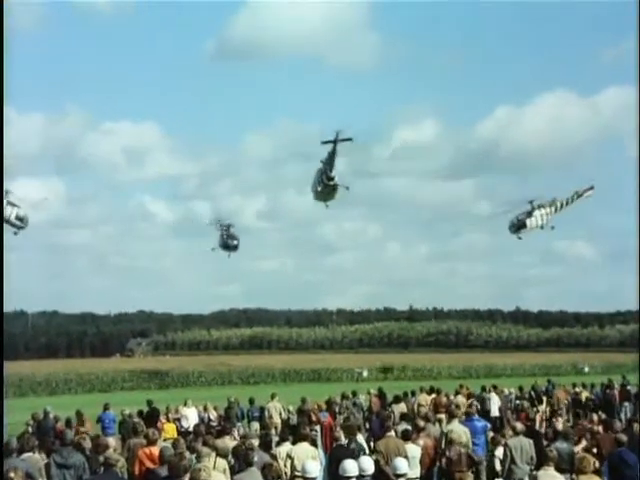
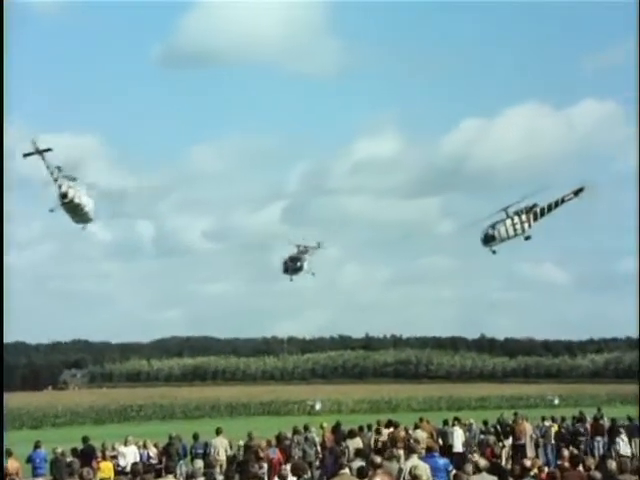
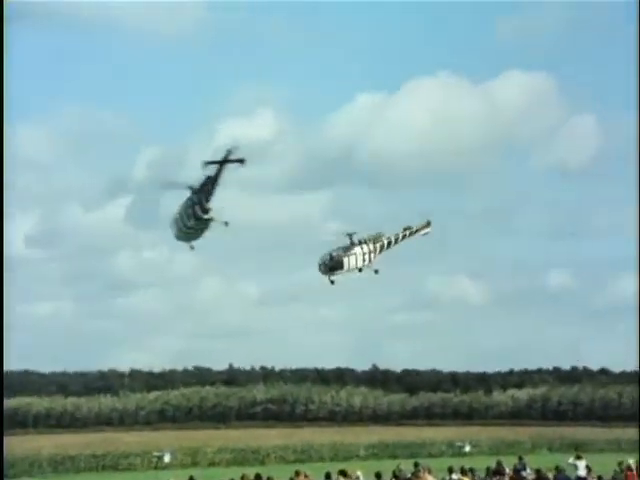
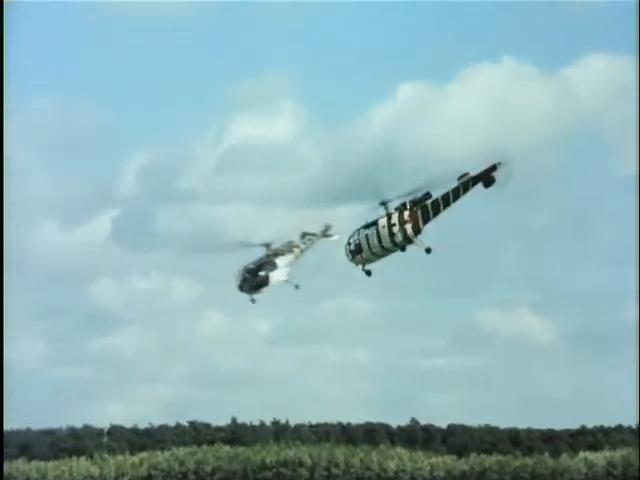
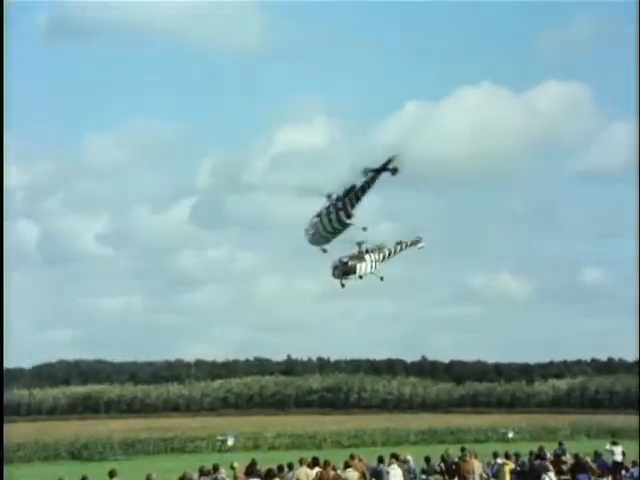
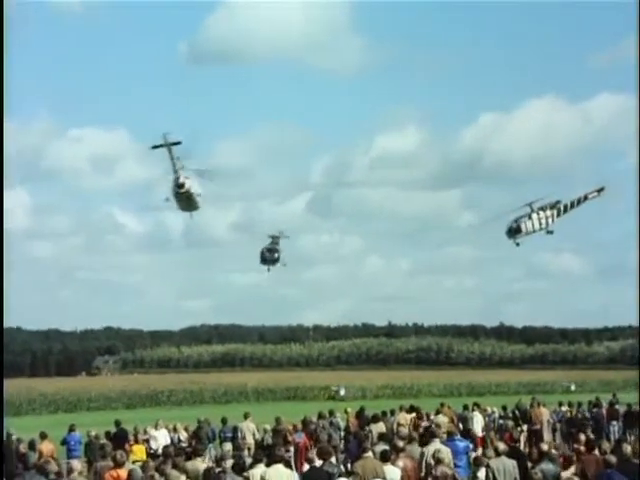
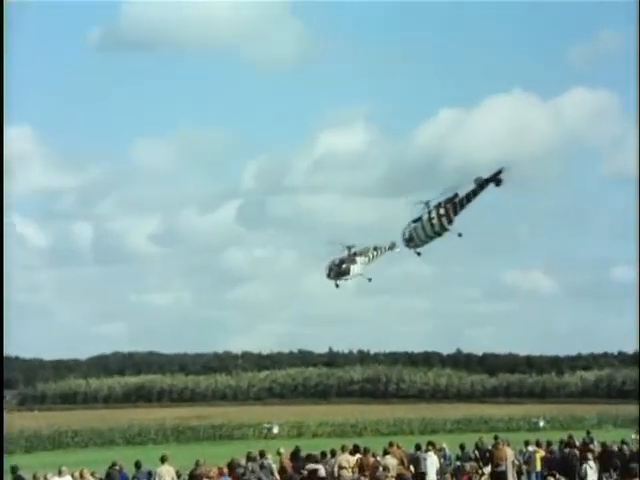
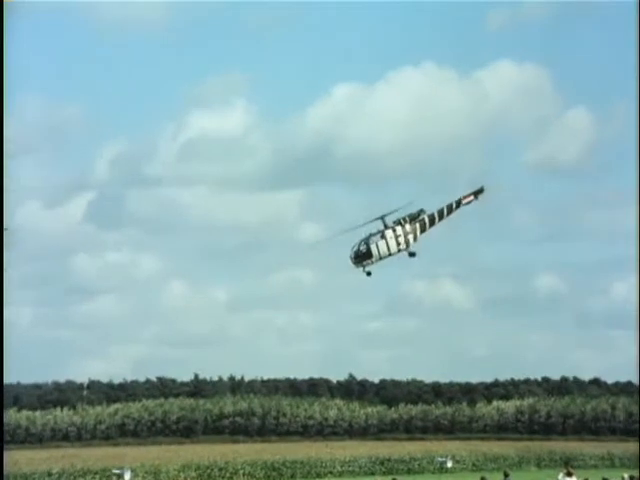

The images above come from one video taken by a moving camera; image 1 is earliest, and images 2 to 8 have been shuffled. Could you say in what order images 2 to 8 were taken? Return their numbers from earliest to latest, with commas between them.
6, 2, 7, 5, 3, 8, 4
